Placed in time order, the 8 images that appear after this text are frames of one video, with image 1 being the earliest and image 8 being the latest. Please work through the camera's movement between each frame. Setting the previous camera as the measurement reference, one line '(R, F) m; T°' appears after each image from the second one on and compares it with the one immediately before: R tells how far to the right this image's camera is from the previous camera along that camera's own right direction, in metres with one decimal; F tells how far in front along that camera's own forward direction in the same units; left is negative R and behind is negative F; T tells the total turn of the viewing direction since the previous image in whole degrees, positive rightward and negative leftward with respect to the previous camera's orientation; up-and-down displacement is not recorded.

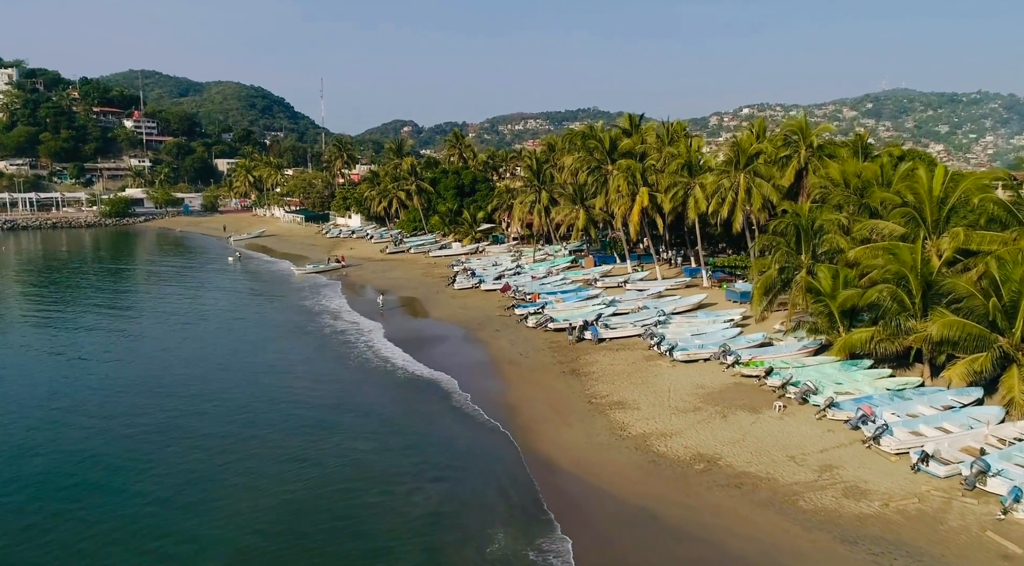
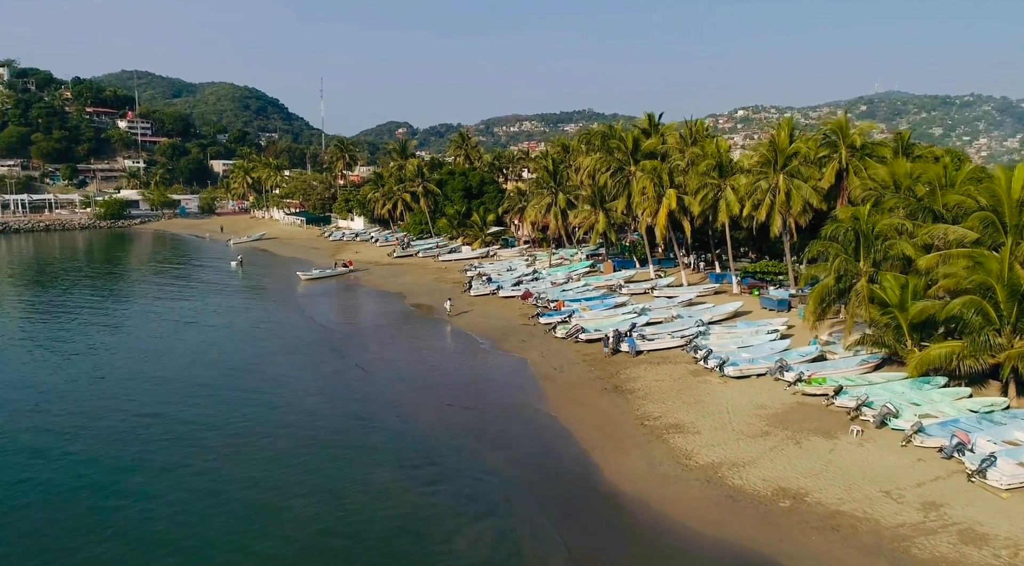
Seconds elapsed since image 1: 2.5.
(-1.8, +2.9) m; 0°
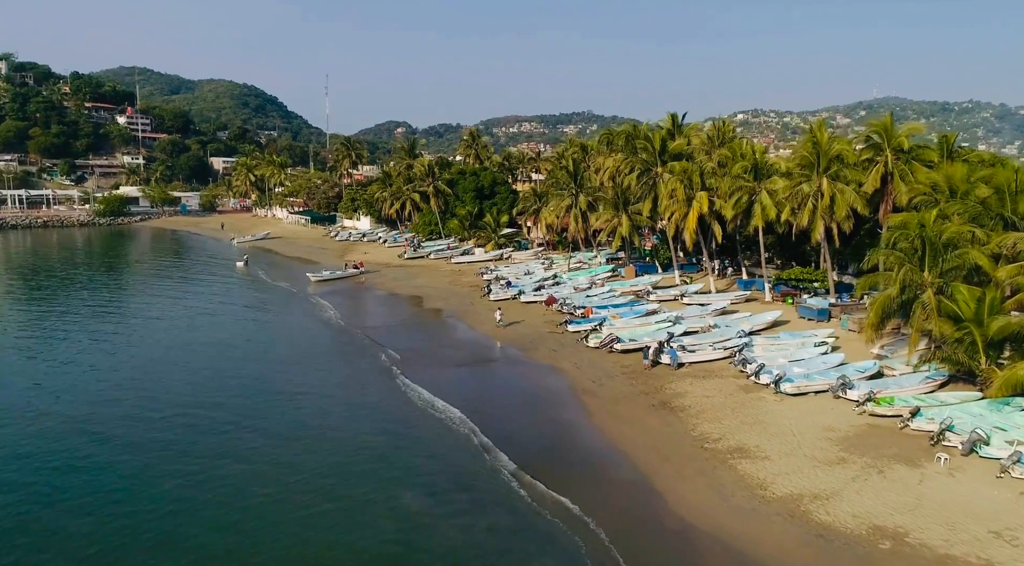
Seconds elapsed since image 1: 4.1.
(-1.7, +2.5) m; 0°
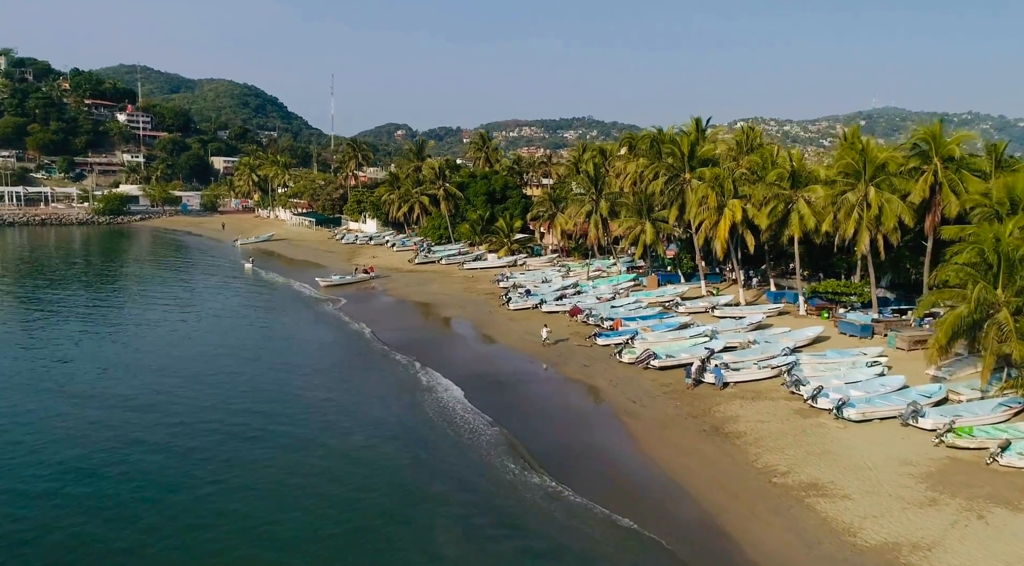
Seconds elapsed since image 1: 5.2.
(-1.6, +2.6) m; 0°
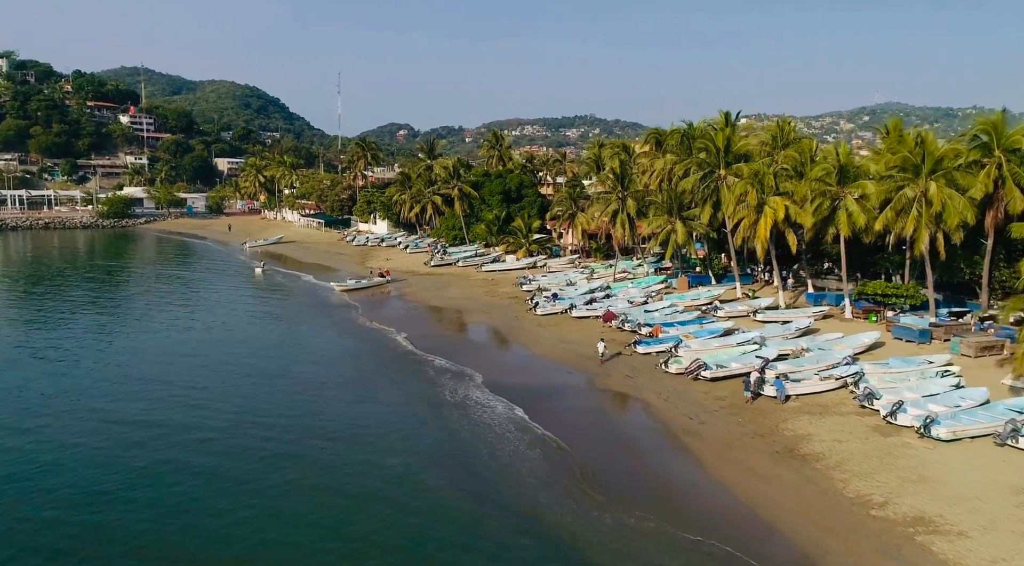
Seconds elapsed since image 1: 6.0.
(-1.5, +2.9) m; 0°
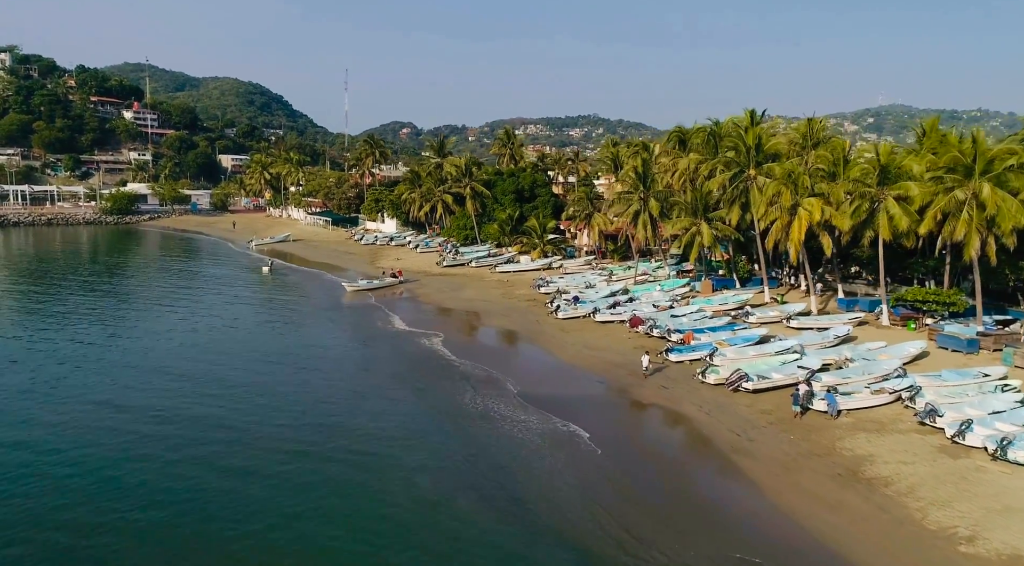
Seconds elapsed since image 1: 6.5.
(-1.2, +2.2) m; 0°
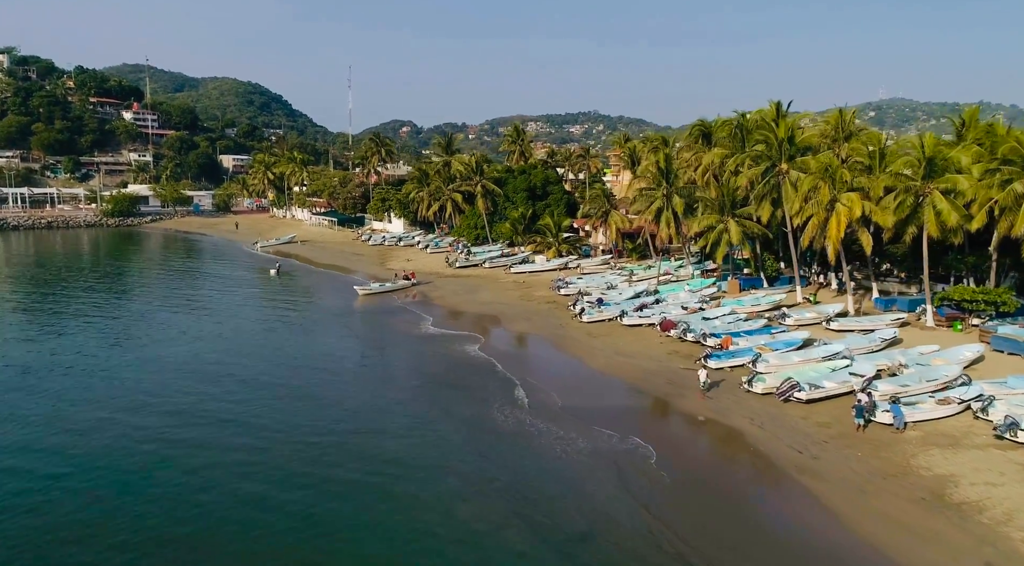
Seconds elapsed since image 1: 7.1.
(-1.2, +2.5) m; 0°
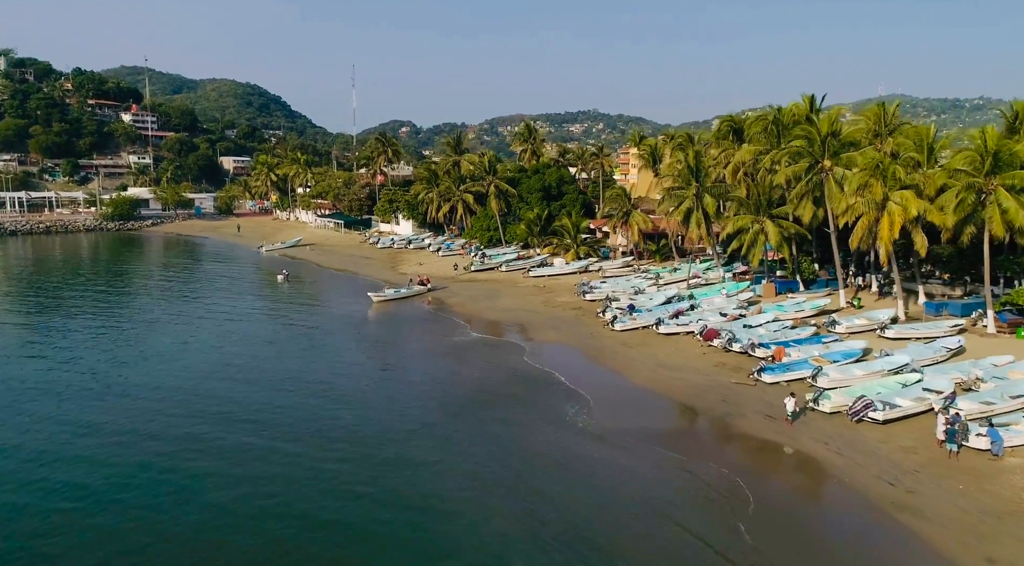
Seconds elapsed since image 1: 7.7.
(-1.5, +3.1) m; 0°
